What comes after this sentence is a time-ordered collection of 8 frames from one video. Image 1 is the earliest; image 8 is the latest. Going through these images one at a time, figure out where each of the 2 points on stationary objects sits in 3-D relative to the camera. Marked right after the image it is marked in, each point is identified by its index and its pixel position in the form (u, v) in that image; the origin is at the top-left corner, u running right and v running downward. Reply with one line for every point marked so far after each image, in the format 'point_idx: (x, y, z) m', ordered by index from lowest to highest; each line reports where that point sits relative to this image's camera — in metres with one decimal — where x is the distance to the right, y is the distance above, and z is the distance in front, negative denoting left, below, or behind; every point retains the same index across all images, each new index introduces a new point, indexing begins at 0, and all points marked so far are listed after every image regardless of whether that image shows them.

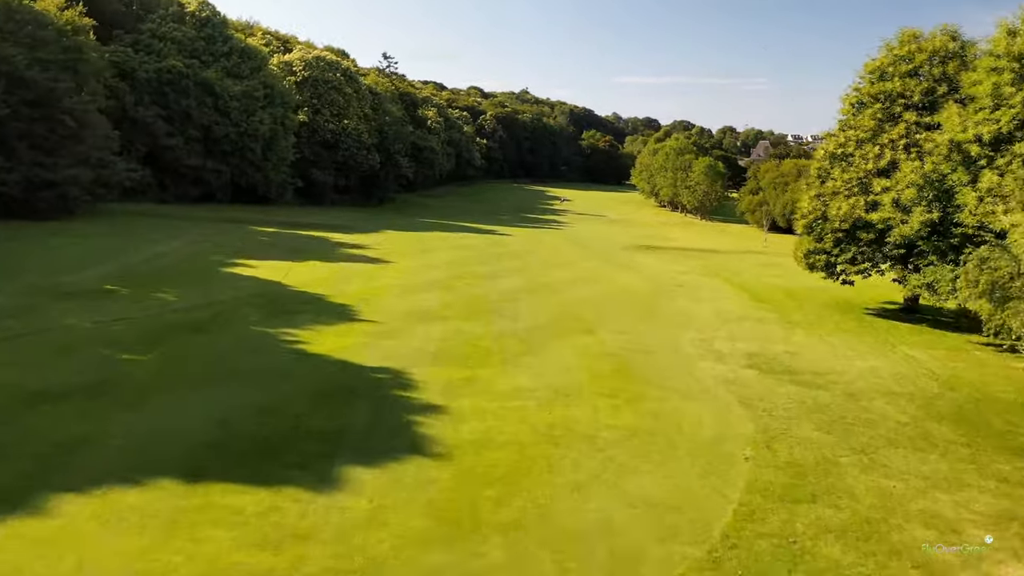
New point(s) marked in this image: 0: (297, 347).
0: (-3.1, -0.8, +10.9) m
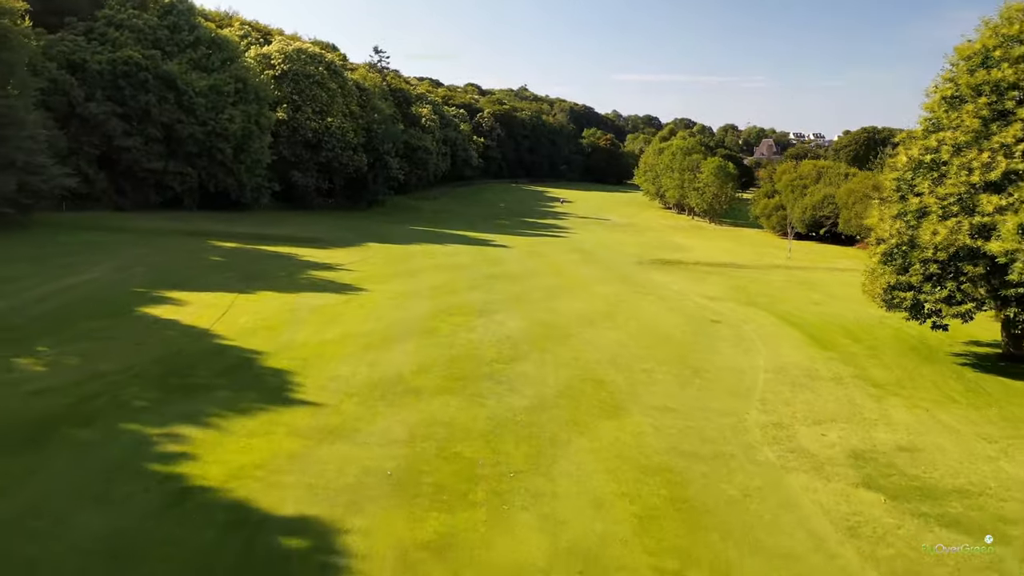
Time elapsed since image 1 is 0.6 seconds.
0: (-3.1, -1.7, +7.1) m
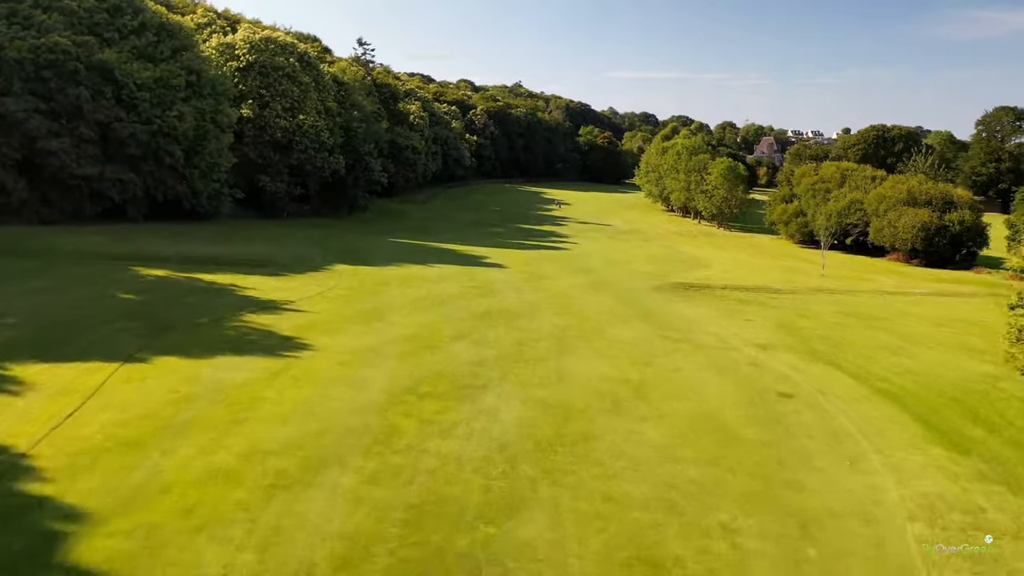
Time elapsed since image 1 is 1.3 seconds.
0: (-3.1, -2.7, +2.4) m
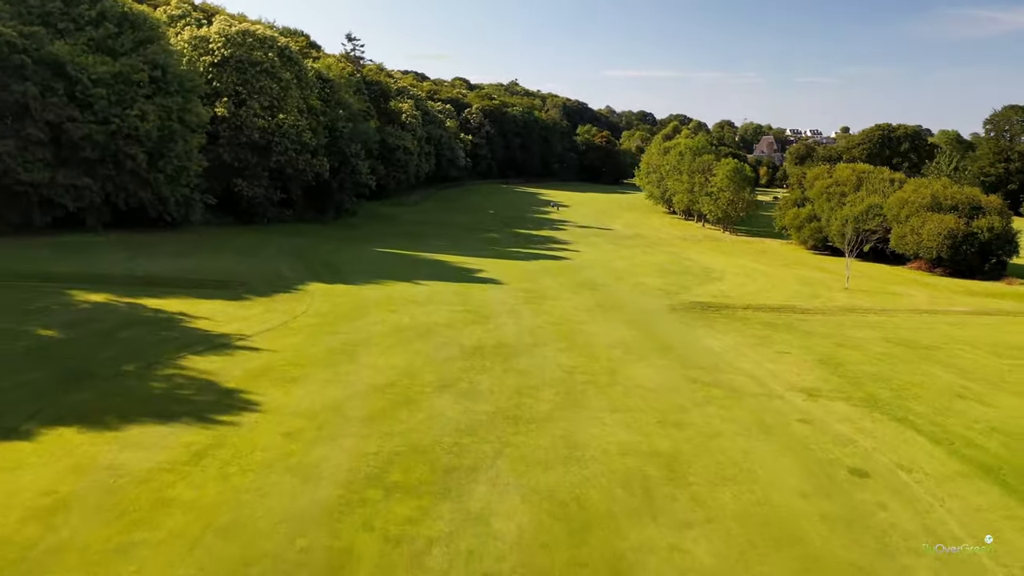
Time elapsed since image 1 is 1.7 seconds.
0: (-3.1, -3.4, -0.4) m
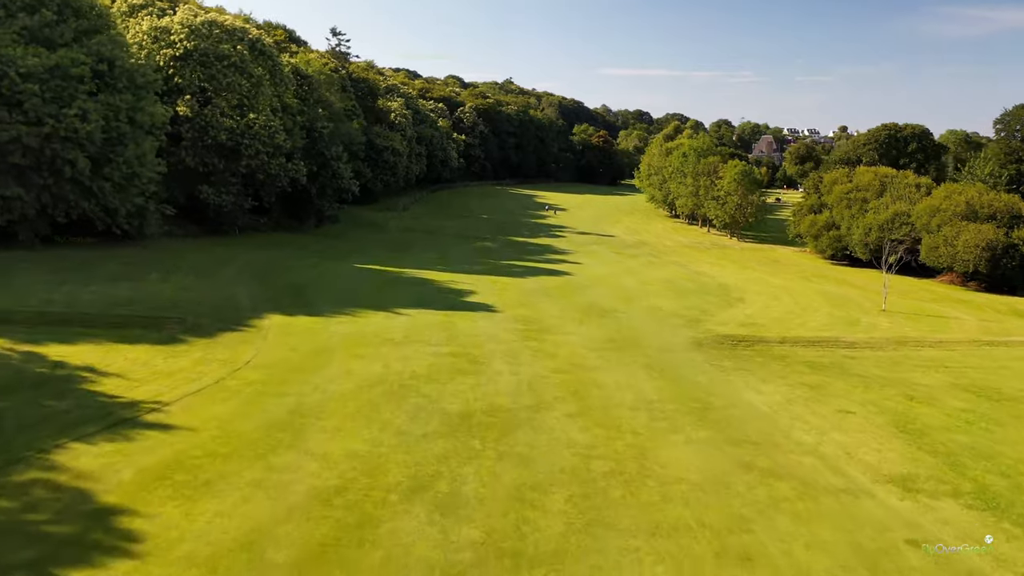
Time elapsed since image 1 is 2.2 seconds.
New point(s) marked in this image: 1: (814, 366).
0: (-3.0, -4.2, -3.8) m
1: (+6.8, -1.8, +17.2) m
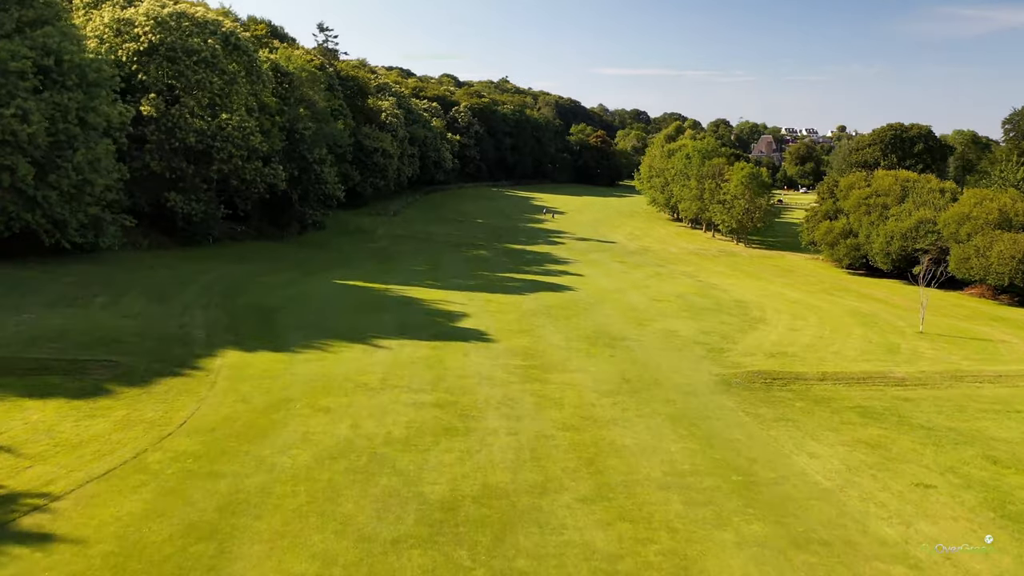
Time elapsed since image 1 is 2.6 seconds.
0: (-2.9, -4.8, -6.5) m
1: (+6.7, -2.4, +14.6) m
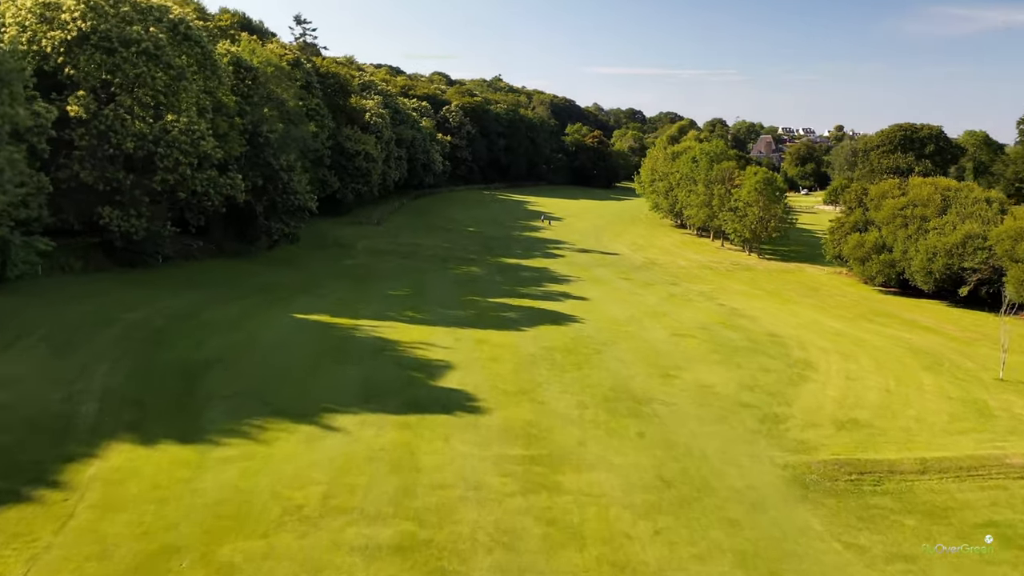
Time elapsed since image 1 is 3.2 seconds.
0: (-2.8, -5.9, -10.8) m
1: (+6.7, -3.4, +10.4) m
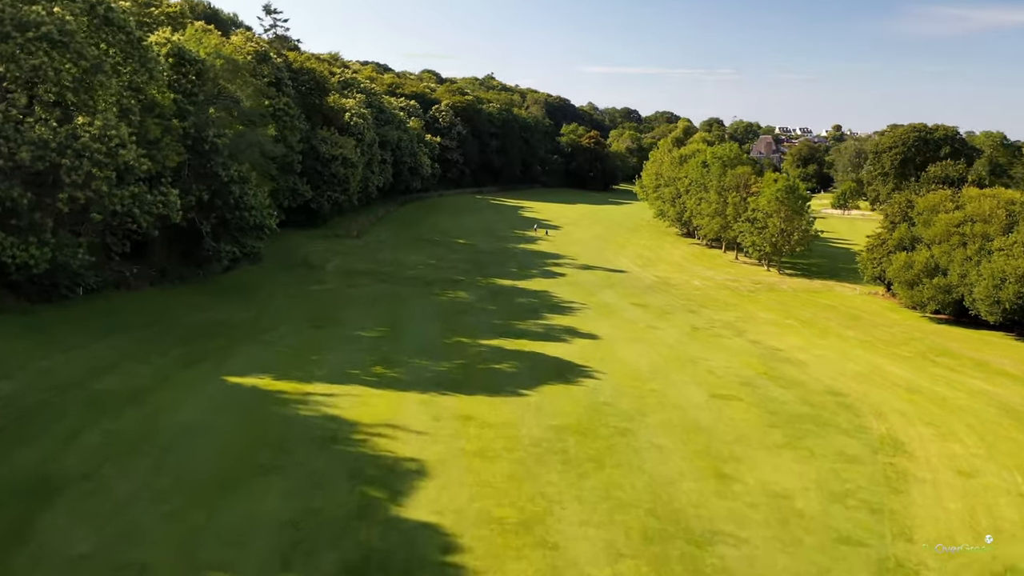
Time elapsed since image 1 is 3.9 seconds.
0: (-2.5, -7.1, -15.8) m
1: (+6.7, -4.6, +5.5) m
